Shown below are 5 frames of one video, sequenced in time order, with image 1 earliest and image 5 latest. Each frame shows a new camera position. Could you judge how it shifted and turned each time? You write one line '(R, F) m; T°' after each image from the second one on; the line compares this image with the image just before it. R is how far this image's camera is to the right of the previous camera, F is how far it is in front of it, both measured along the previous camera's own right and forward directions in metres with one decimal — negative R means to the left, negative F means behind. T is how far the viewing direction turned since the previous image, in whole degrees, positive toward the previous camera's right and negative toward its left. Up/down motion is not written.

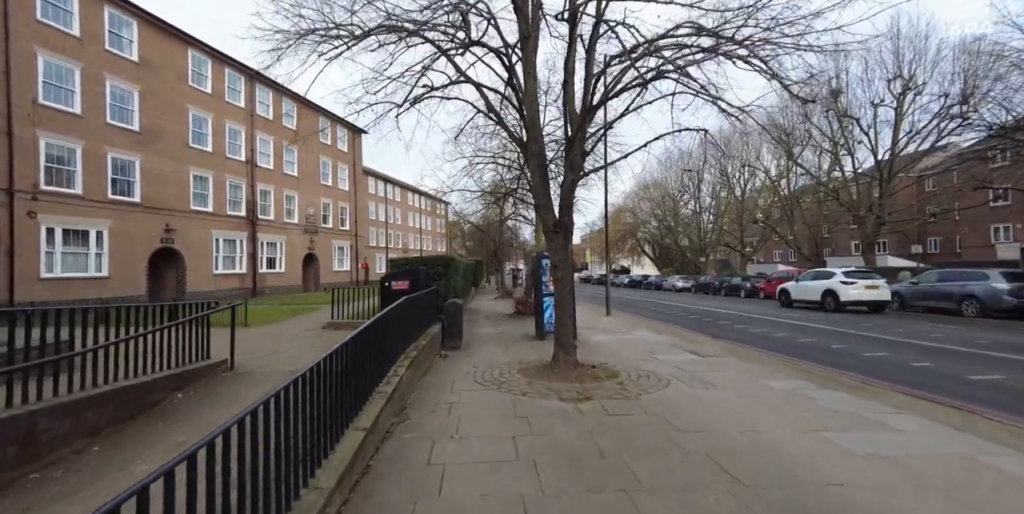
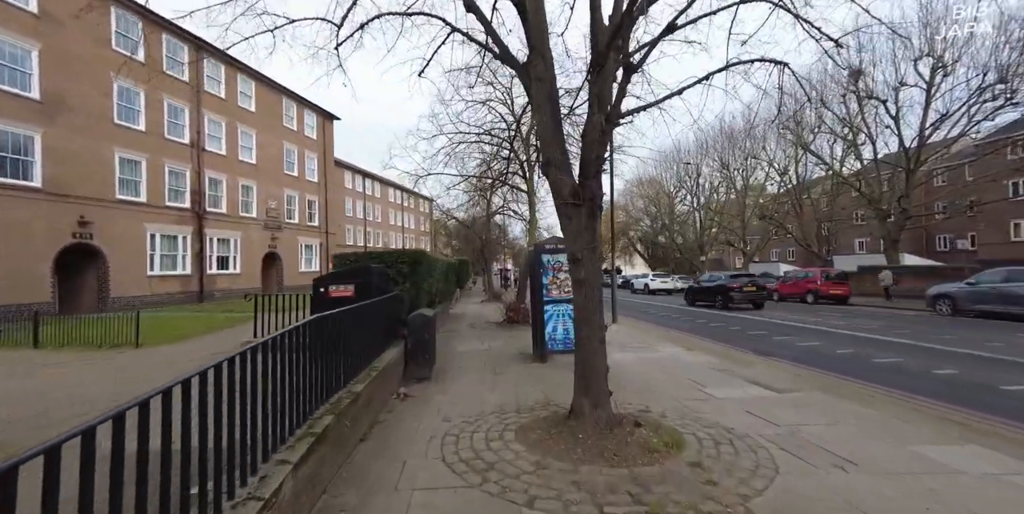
(-0.1, +2.9) m; +2°
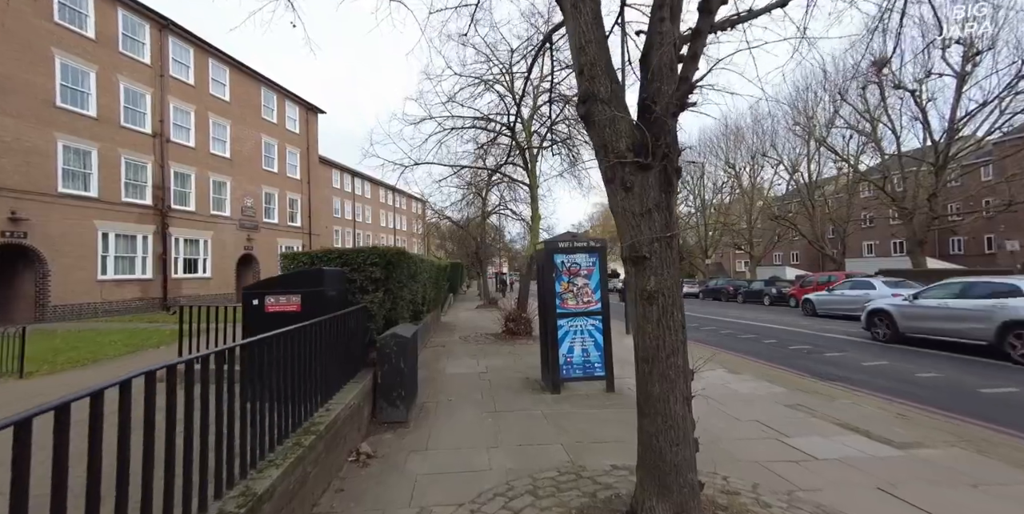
(-0.2, +1.9) m; +1°
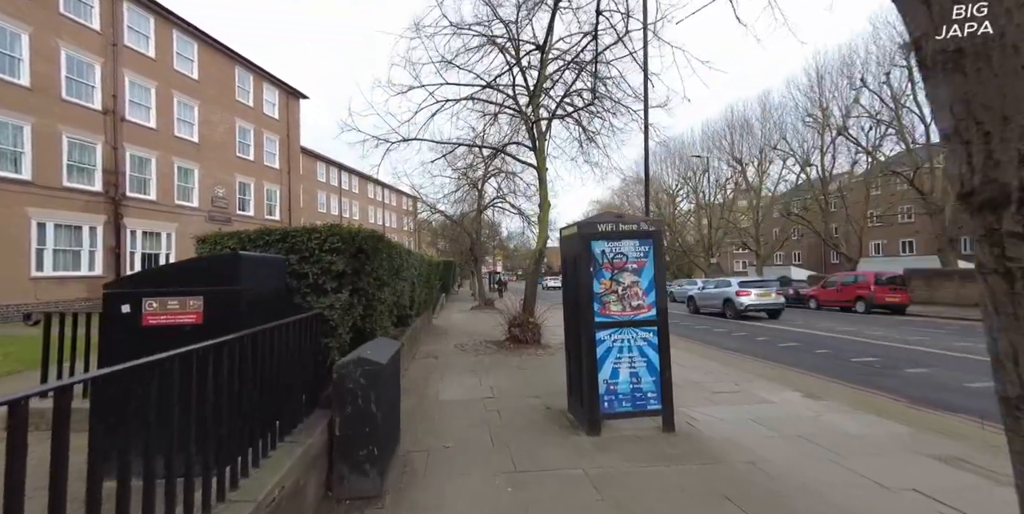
(-0.4, +2.0) m; +1°
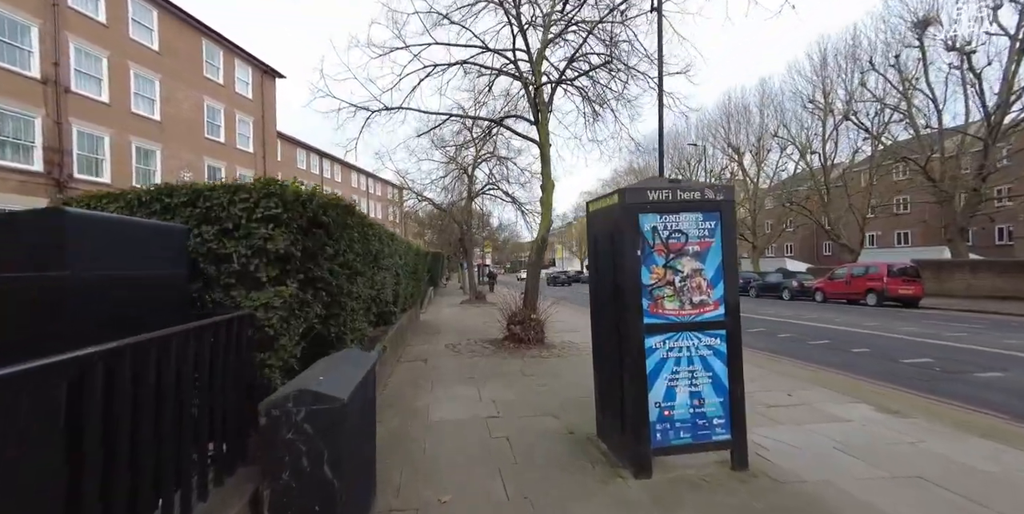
(-0.3, +1.4) m; +2°
